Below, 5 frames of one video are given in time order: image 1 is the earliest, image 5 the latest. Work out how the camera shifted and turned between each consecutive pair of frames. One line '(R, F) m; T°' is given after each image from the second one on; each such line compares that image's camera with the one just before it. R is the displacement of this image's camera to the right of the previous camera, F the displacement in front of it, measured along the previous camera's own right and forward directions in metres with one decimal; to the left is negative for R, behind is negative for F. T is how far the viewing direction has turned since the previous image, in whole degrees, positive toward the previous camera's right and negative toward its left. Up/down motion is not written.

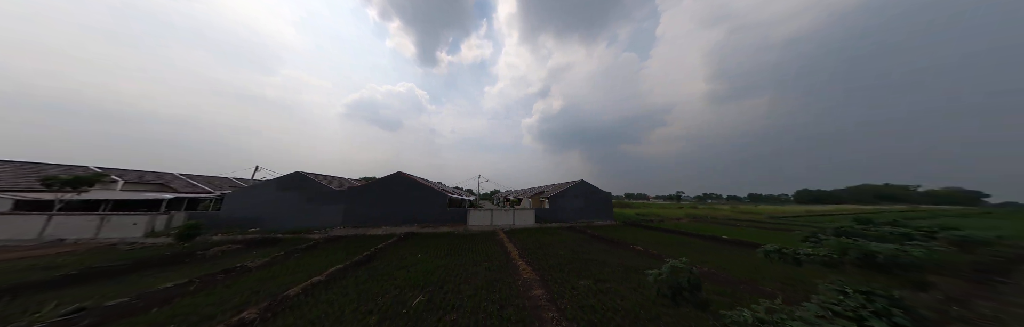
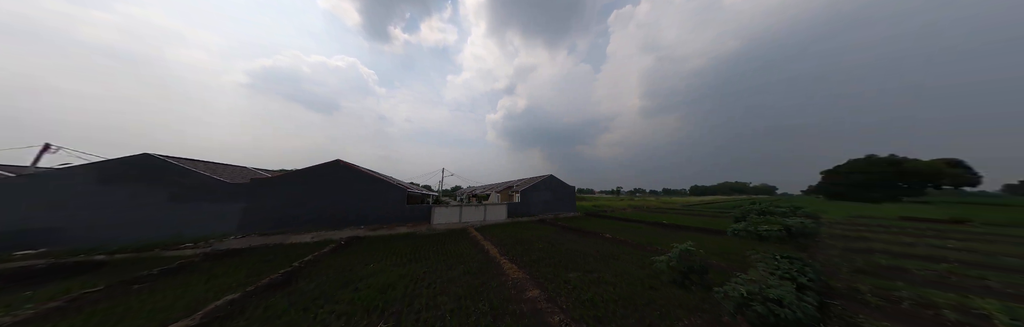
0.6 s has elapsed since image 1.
(-1.0, +1.1) m; +13°
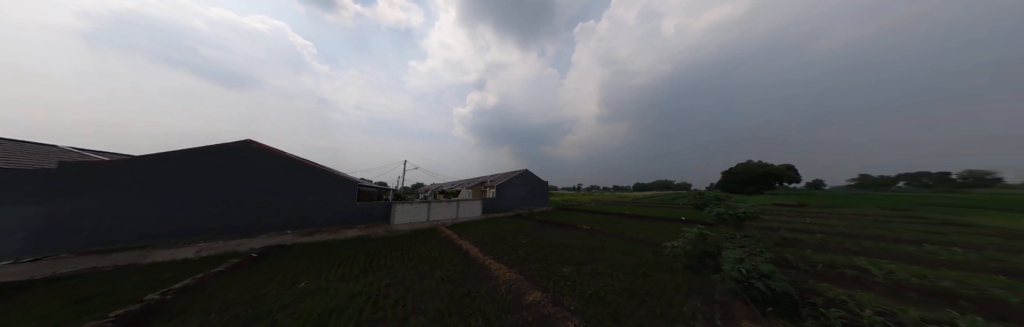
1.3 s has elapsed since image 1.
(-0.8, +1.0) m; +11°
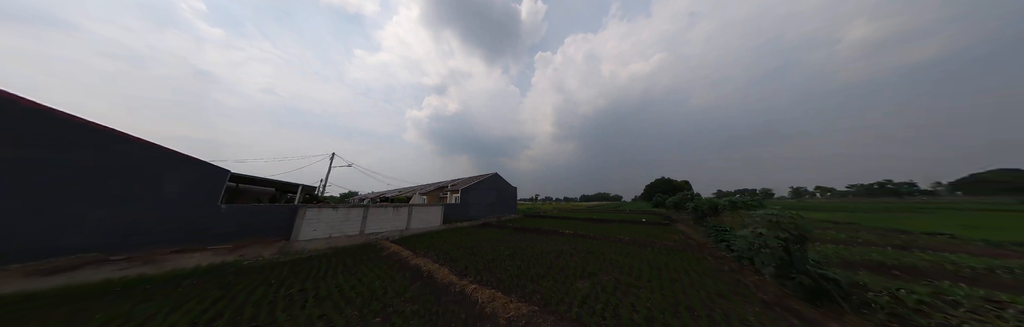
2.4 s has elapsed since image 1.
(-0.9, +2.0) m; +14°
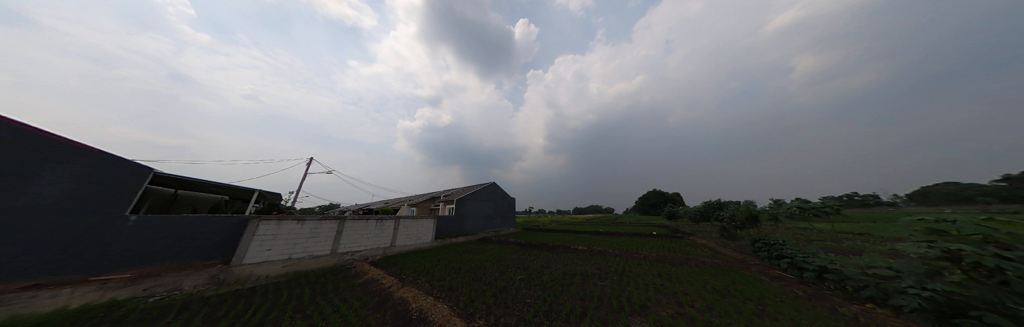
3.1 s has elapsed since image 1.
(-0.6, +1.2) m; +2°
